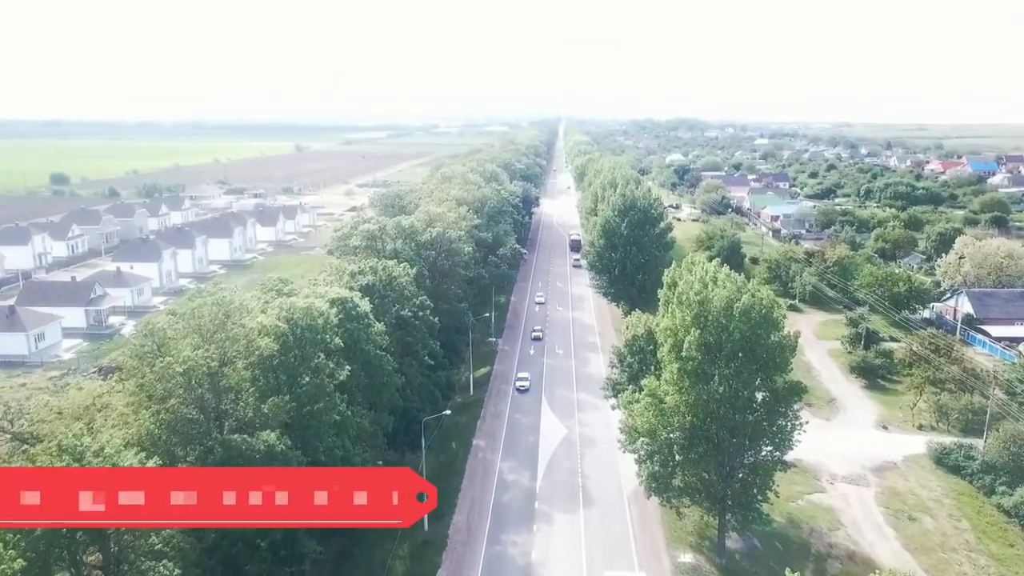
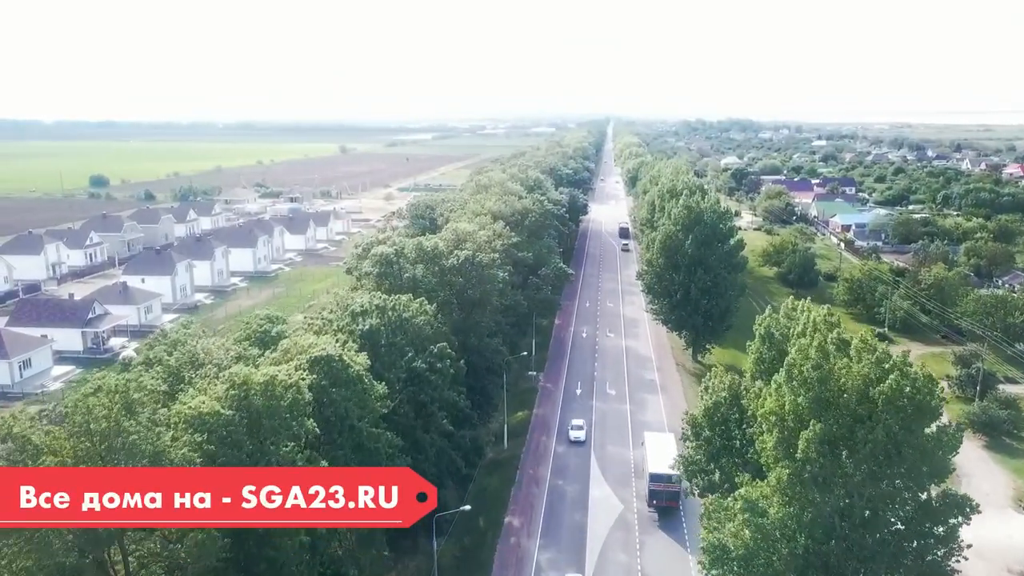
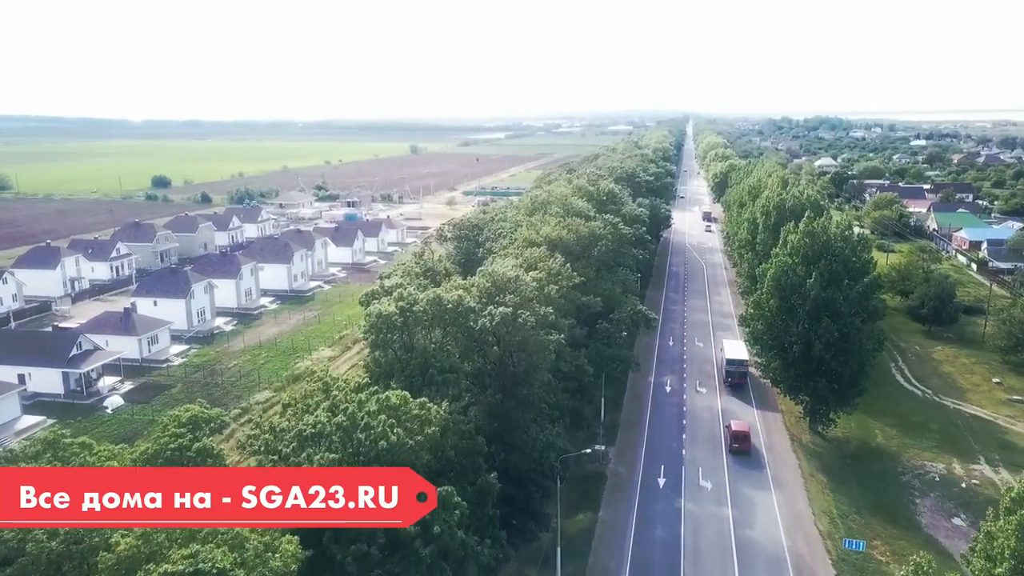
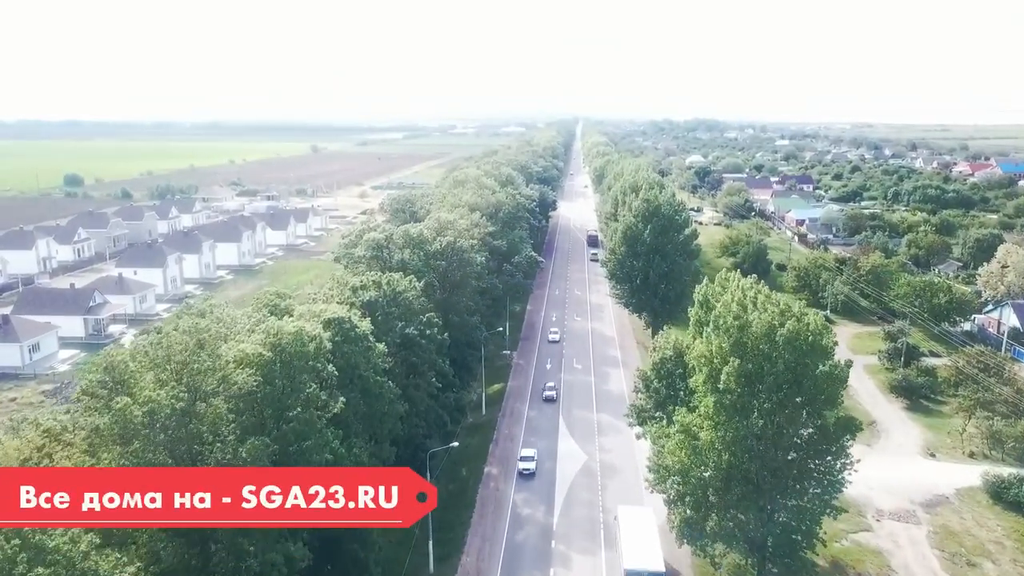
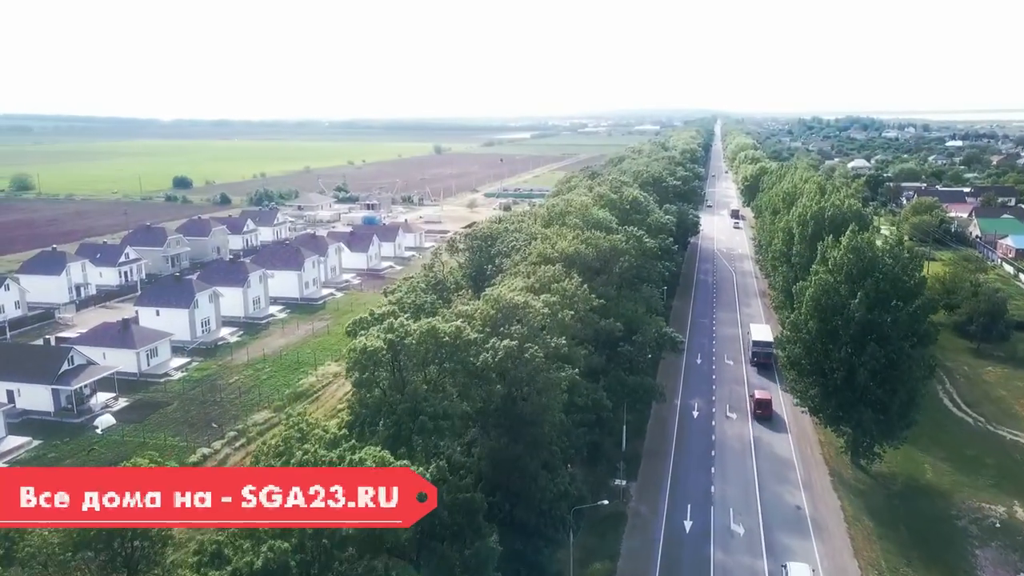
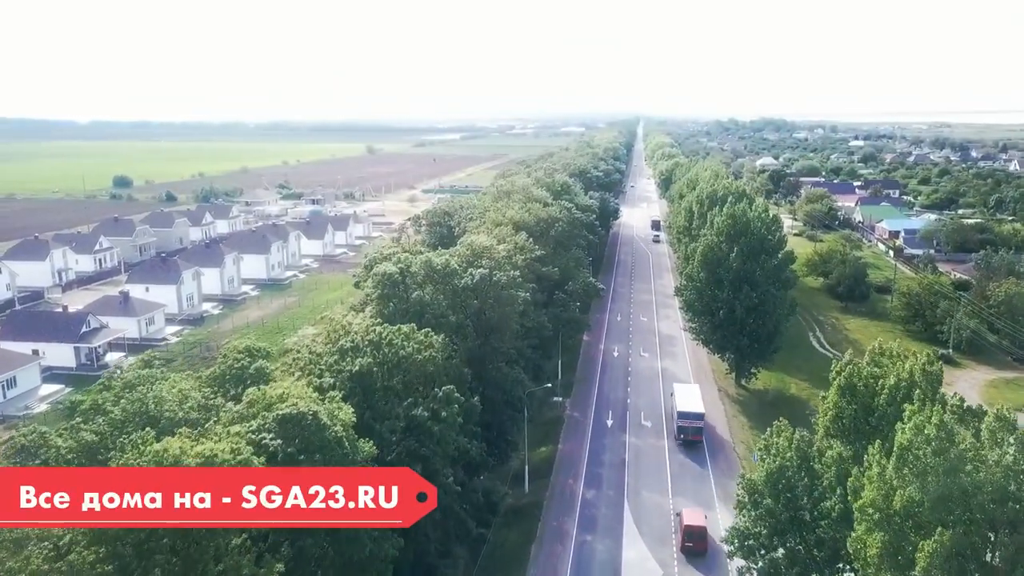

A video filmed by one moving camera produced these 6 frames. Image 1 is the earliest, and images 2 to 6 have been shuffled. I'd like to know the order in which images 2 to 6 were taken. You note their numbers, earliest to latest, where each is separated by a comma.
4, 2, 6, 3, 5
